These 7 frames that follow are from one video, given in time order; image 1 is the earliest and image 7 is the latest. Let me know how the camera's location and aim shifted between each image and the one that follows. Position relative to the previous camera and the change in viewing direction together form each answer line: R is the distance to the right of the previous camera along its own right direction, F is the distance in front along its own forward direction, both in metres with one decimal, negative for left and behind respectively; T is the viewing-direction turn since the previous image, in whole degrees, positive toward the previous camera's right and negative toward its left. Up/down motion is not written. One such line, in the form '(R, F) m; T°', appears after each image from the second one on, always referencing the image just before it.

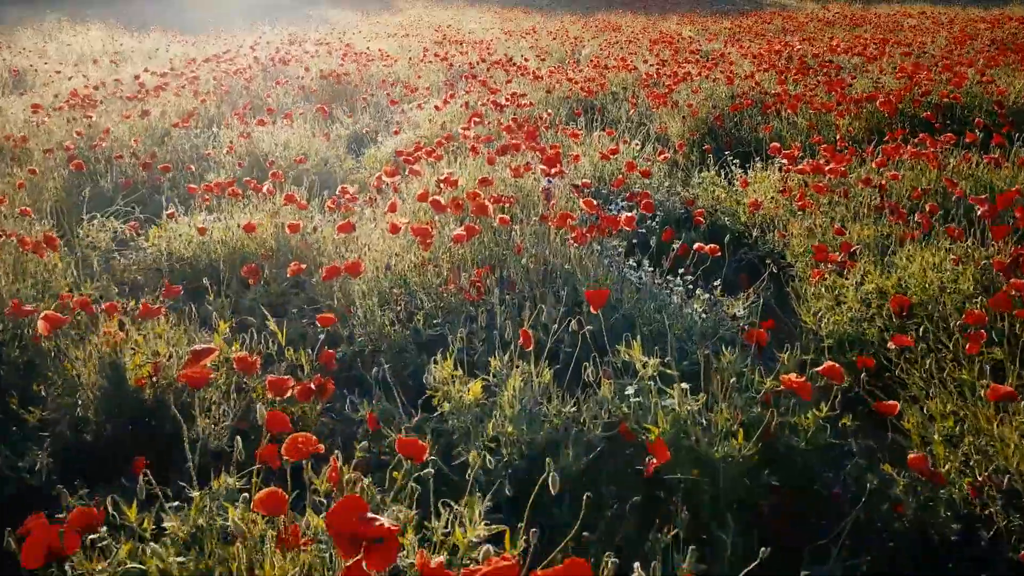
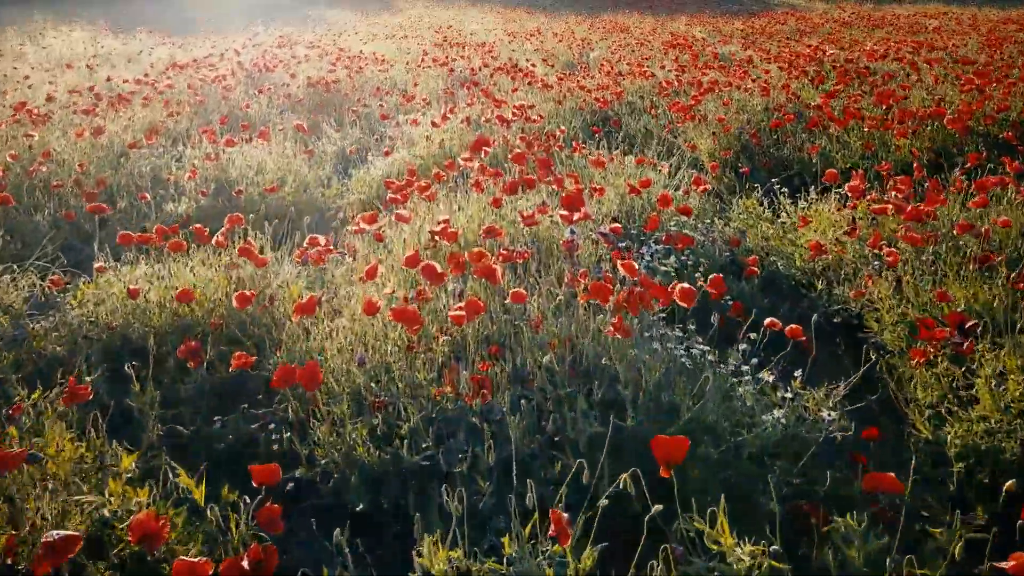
(-0.1, +0.7) m; 0°
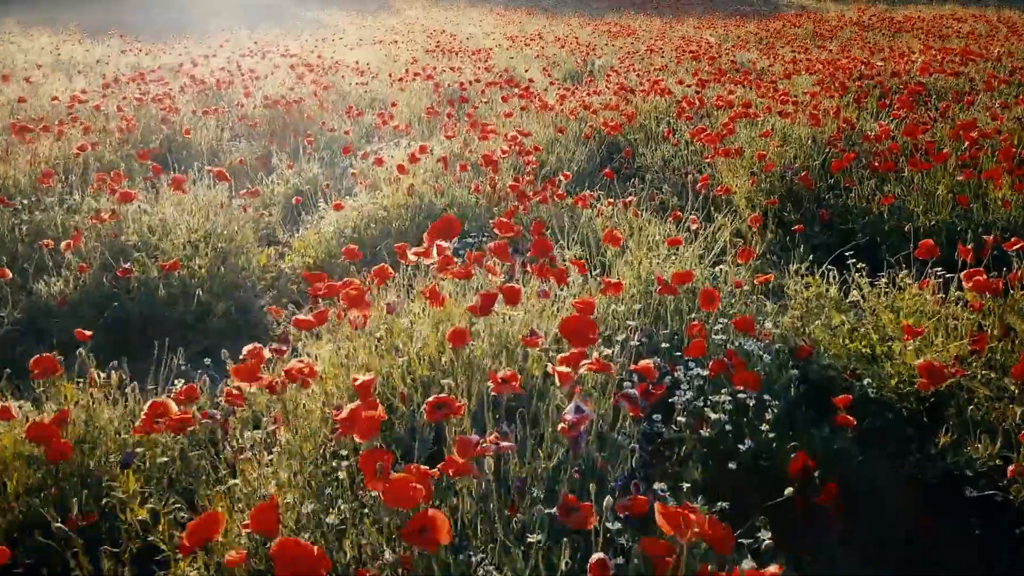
(+0.1, +1.1) m; 0°
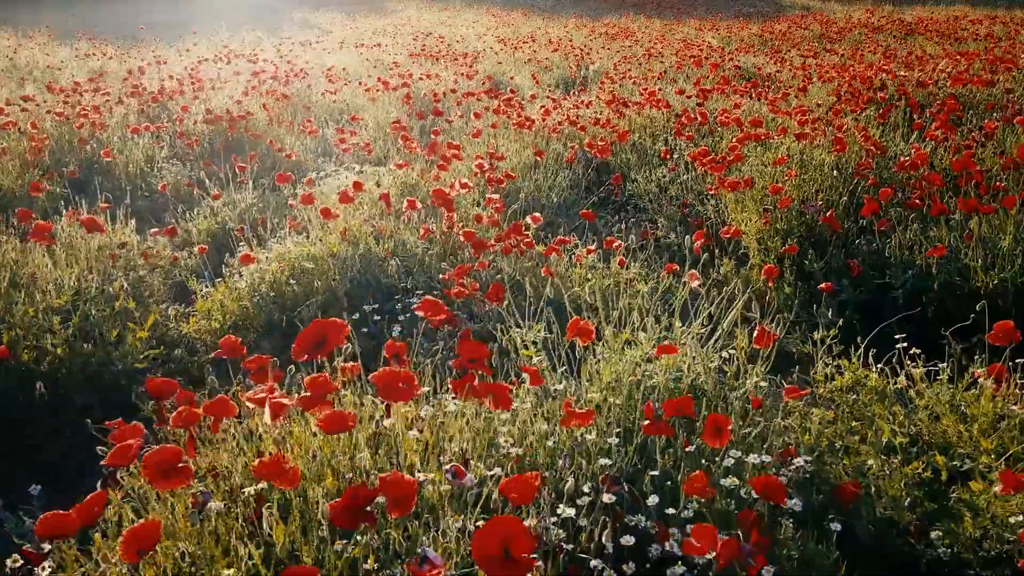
(+0.2, +0.8) m; 0°
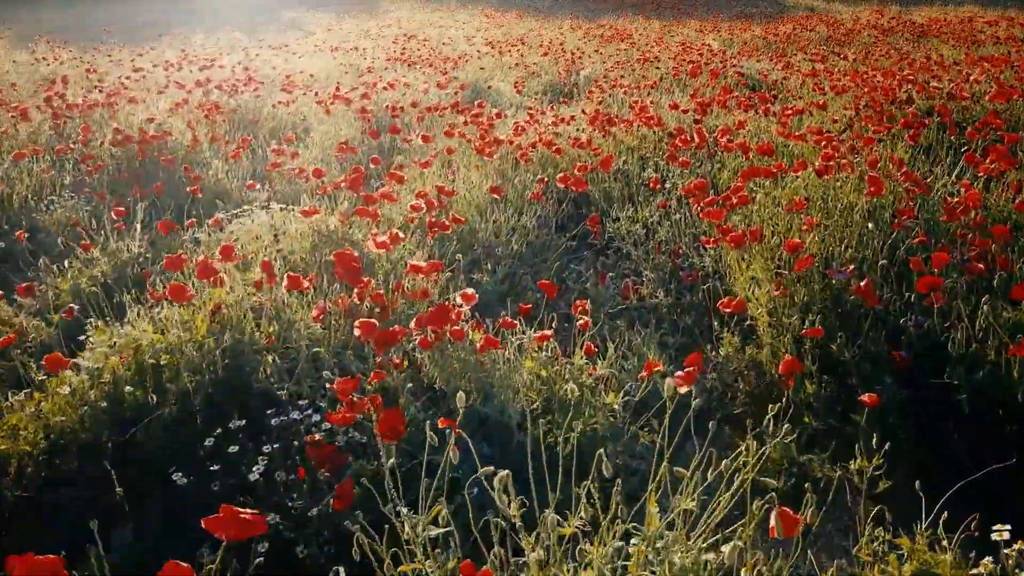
(+0.3, +0.9) m; 0°
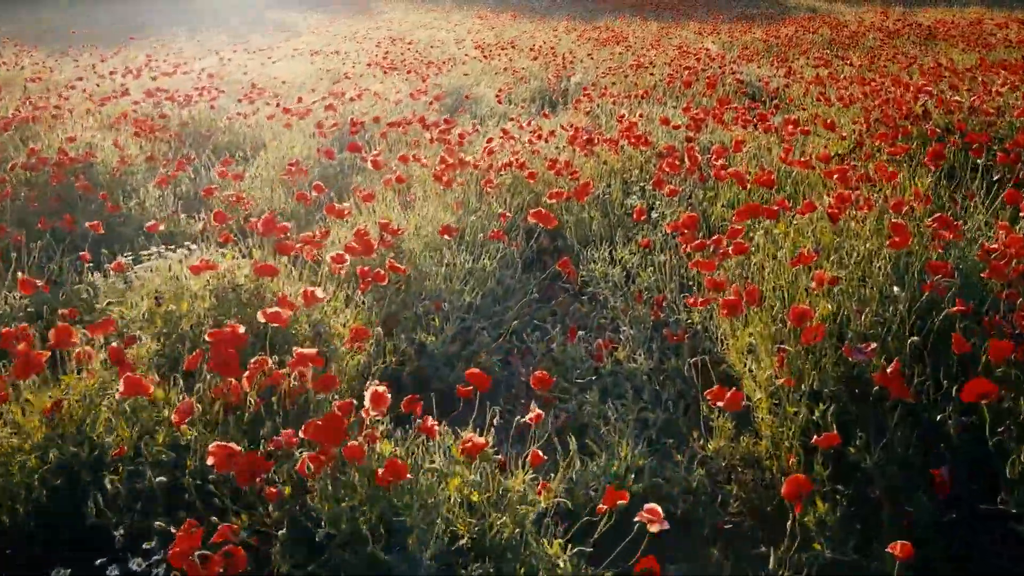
(+0.2, +0.6) m; 0°
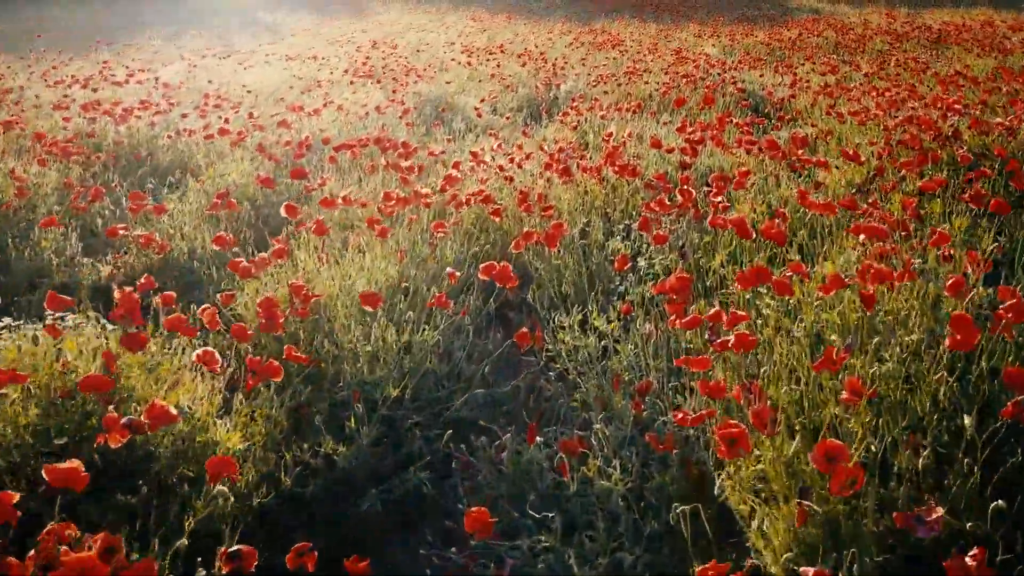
(+0.2, +0.7) m; 0°
